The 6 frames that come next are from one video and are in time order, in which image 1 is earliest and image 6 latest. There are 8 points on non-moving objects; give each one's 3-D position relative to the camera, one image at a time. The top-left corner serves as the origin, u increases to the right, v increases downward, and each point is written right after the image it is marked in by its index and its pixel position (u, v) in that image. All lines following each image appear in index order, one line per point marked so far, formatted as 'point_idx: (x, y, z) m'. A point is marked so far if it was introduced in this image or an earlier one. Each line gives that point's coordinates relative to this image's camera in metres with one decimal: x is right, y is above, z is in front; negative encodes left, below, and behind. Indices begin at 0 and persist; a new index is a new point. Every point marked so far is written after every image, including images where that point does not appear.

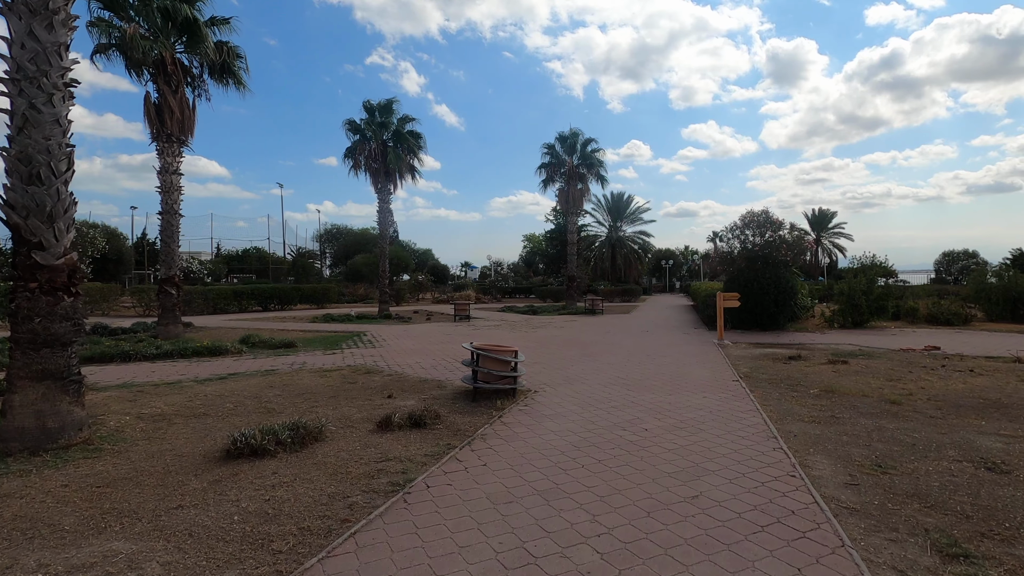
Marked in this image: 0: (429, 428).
0: (-0.9, -1.5, +5.6) m
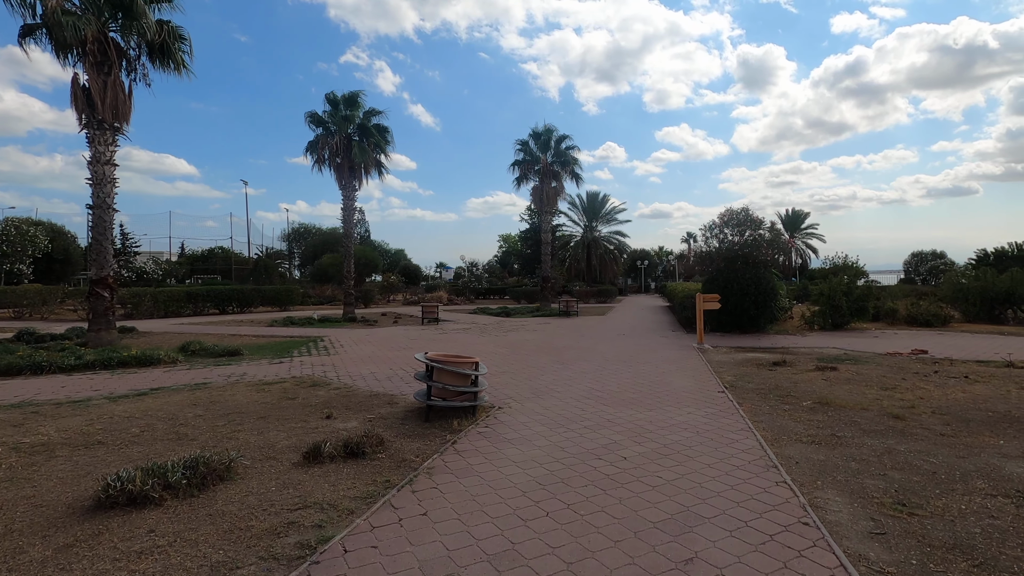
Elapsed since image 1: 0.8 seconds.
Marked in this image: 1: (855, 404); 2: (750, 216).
0: (-1.3, -1.5, +4.7) m
1: (+4.2, -1.4, +6.5) m
2: (+6.5, +2.0, +14.6) m
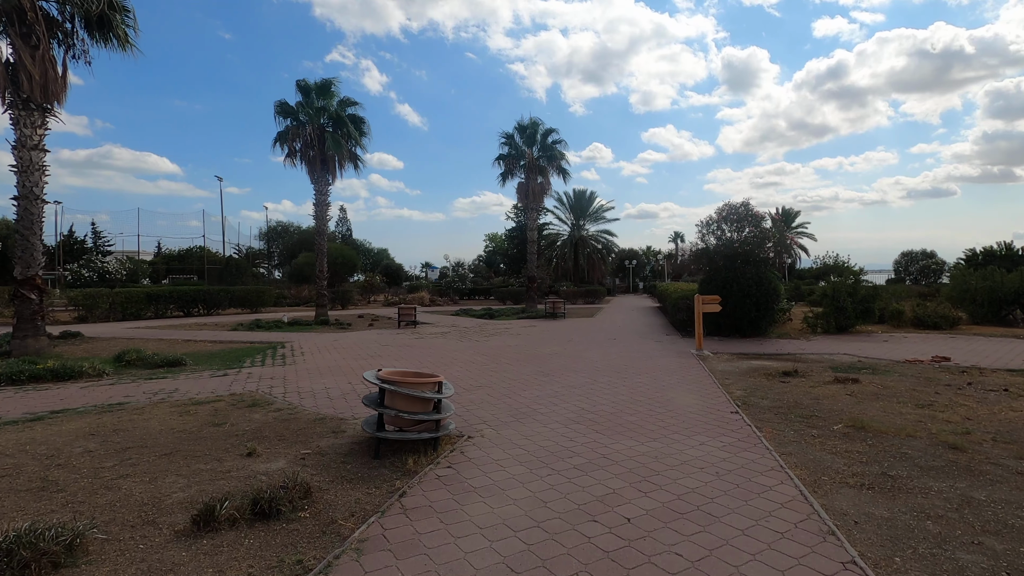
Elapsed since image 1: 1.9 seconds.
0: (-1.5, -1.5, +3.5) m
1: (+3.9, -1.4, +5.4) m
2: (+6.0, +2.0, +13.5) m
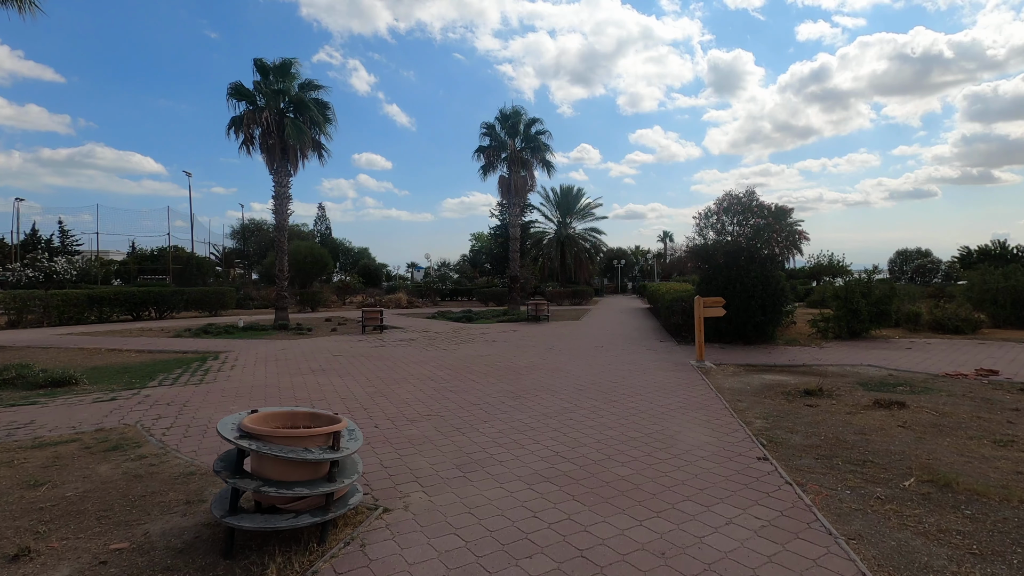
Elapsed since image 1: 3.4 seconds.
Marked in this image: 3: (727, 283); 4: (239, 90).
0: (-1.9, -1.5, +1.8) m
1: (+3.5, -1.4, +3.9) m
2: (+5.4, +2.0, +12.0) m
3: (+4.6, +0.1, +11.6) m
4: (-9.1, +6.7, +18.0) m
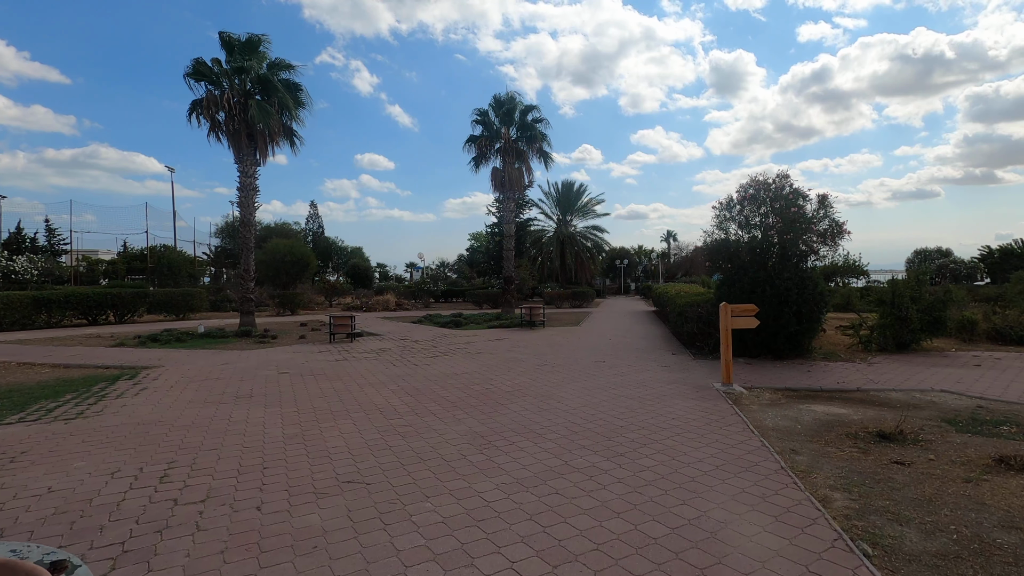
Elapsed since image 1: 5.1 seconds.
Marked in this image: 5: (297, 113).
0: (-2.2, -1.6, -0.1) m
1: (+3.2, -1.5, +2.0) m
2: (+5.2, +1.9, +10.1) m
3: (+4.4, 0.0, +9.7) m
4: (-9.4, +6.6, +16.1) m
5: (-7.0, +5.7, +17.5) m
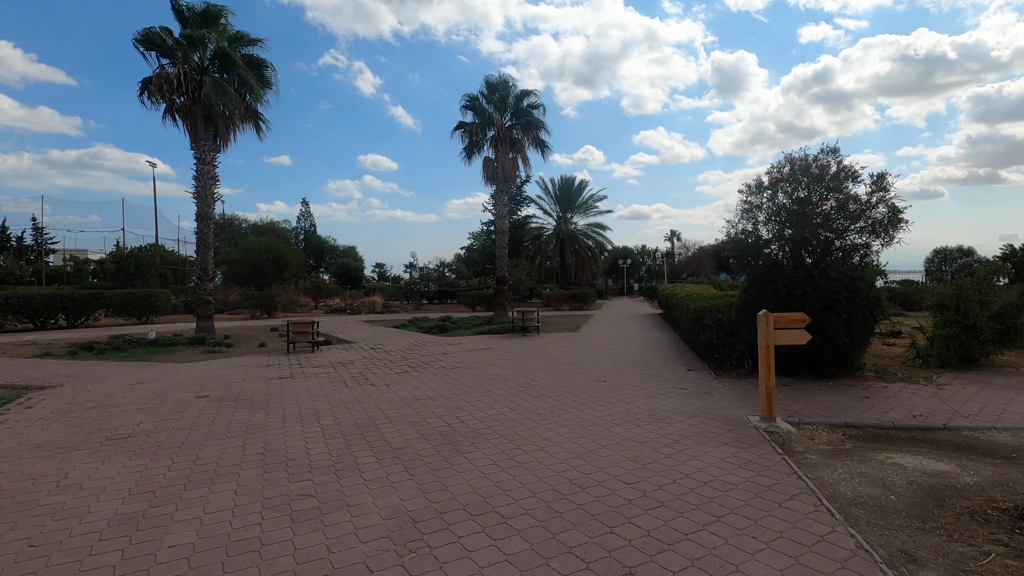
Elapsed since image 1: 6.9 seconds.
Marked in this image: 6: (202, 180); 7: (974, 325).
0: (-2.5, -1.6, -2.0) m
1: (+2.8, -1.5, +0.1) m
2: (+4.9, +1.9, +8.2) m
3: (+4.1, 0.0, +7.8) m
4: (-9.7, +6.6, +14.3) m
5: (-7.2, +5.7, +15.6) m
6: (-8.7, +3.0, +15.2) m
7: (+7.4, -0.6, +8.6) m
